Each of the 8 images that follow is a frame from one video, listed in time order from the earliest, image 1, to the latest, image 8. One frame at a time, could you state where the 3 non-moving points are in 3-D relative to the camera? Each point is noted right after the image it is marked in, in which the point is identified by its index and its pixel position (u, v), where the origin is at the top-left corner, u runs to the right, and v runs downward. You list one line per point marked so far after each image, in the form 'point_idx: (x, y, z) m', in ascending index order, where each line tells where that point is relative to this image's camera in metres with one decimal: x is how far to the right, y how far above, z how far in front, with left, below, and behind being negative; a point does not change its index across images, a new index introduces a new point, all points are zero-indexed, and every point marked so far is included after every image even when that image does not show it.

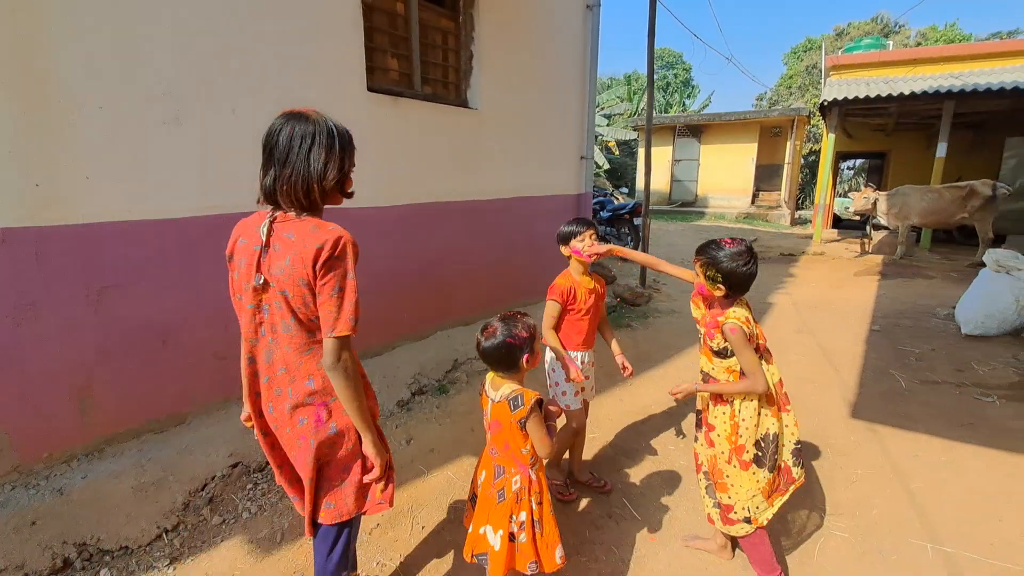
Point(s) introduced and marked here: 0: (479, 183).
0: (-0.3, +0.9, +4.3) m
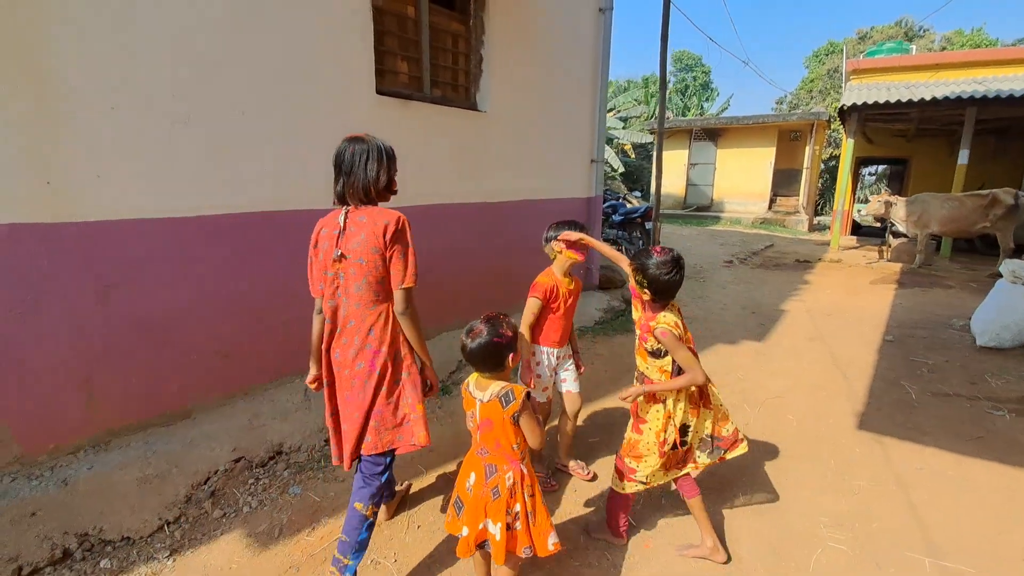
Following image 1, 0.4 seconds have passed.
0: (-0.2, +0.9, +4.3) m
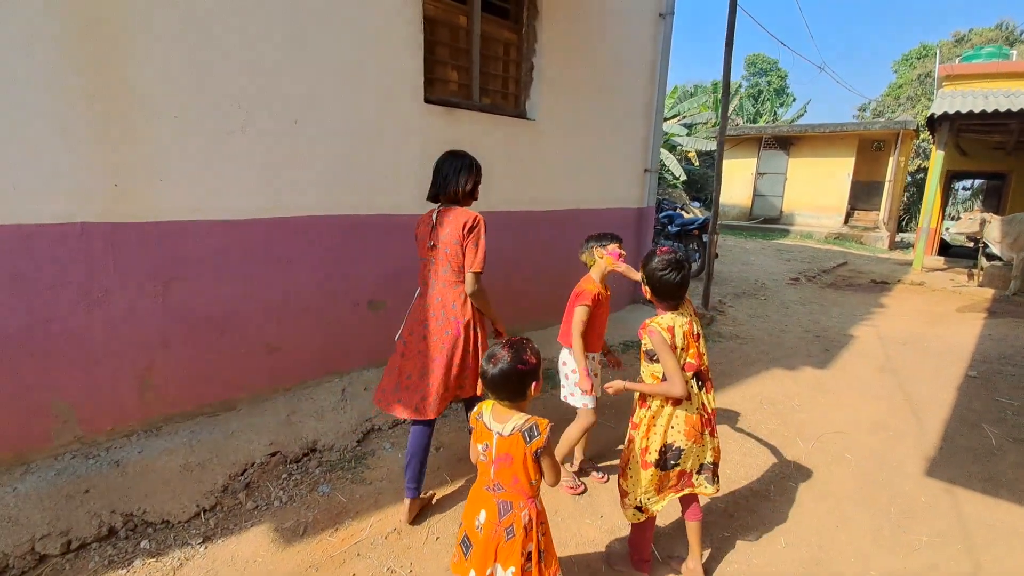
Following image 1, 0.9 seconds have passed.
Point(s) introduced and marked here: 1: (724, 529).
0: (+0.2, +0.8, +4.2) m
1: (+1.0, -1.2, +2.5) m
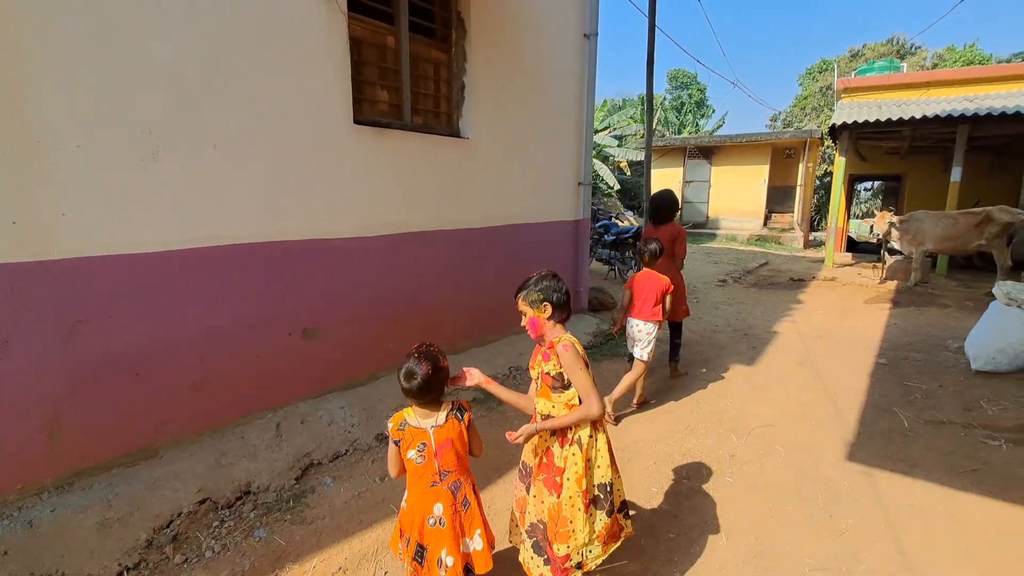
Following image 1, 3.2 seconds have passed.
0: (-0.3, +0.6, +4.3) m
1: (+0.8, -1.2, +2.6) m
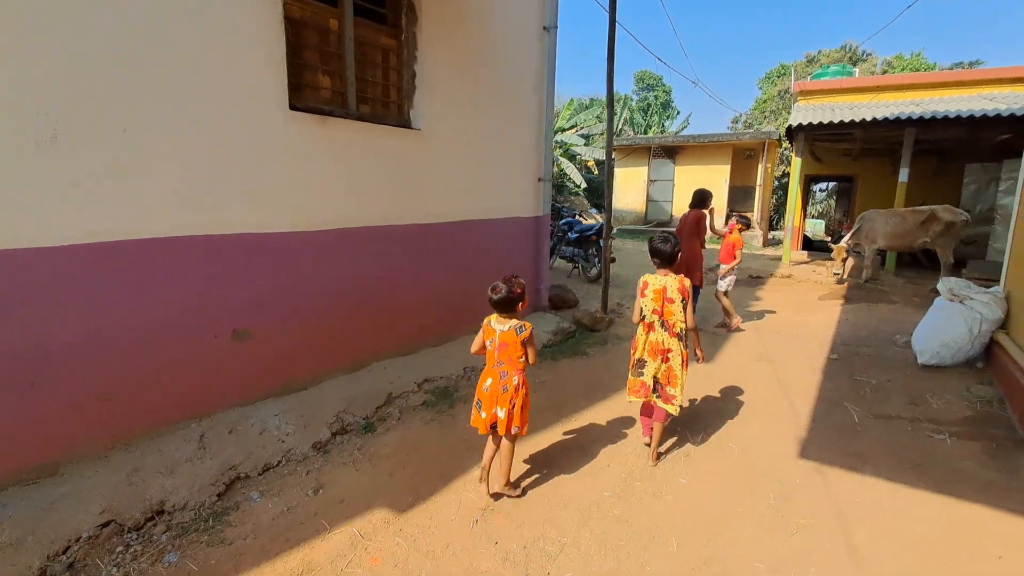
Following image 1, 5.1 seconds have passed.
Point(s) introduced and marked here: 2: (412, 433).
0: (-0.7, +0.7, +4.1) m
1: (+0.5, -1.2, +2.5) m
2: (-0.6, -0.9, +3.1) m
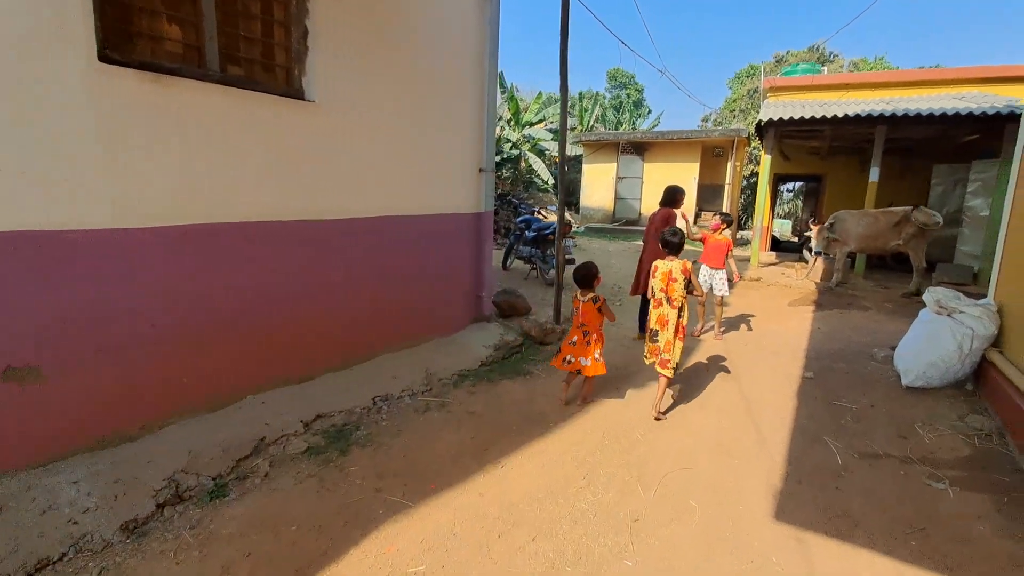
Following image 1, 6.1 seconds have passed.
0: (-1.2, +0.6, +3.3) m
1: (+0.1, -1.3, +1.8) m
2: (-1.1, -1.0, +2.3) m
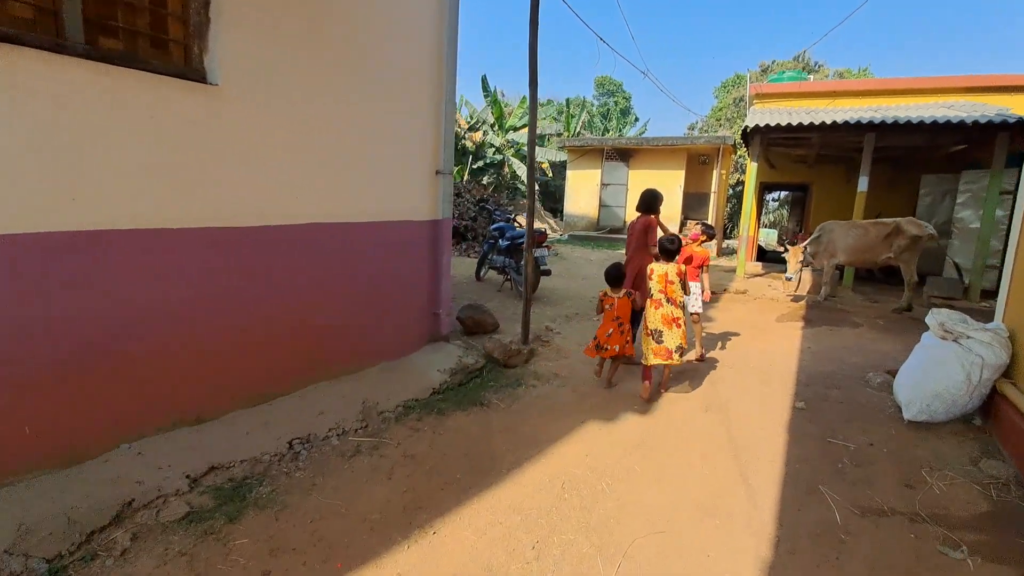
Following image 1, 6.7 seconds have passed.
0: (-1.5, +0.5, +2.8) m
1: (-0.2, -1.4, +1.3) m
2: (-1.4, -1.1, +1.8) m
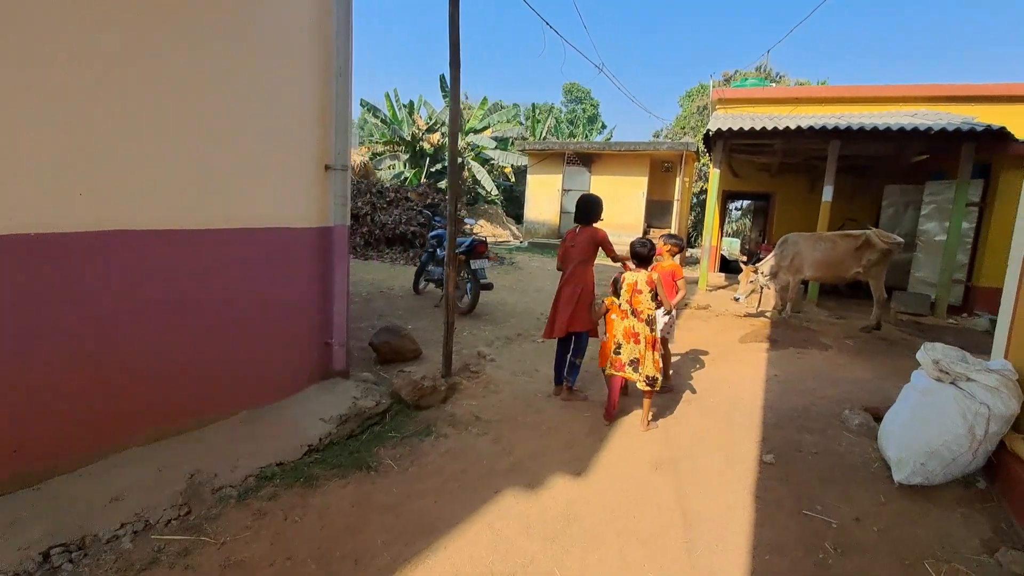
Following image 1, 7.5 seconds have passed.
0: (-2.0, +0.3, +1.9) m
1: (-0.6, -1.5, +0.4) m
2: (-1.8, -1.2, +0.9) m
